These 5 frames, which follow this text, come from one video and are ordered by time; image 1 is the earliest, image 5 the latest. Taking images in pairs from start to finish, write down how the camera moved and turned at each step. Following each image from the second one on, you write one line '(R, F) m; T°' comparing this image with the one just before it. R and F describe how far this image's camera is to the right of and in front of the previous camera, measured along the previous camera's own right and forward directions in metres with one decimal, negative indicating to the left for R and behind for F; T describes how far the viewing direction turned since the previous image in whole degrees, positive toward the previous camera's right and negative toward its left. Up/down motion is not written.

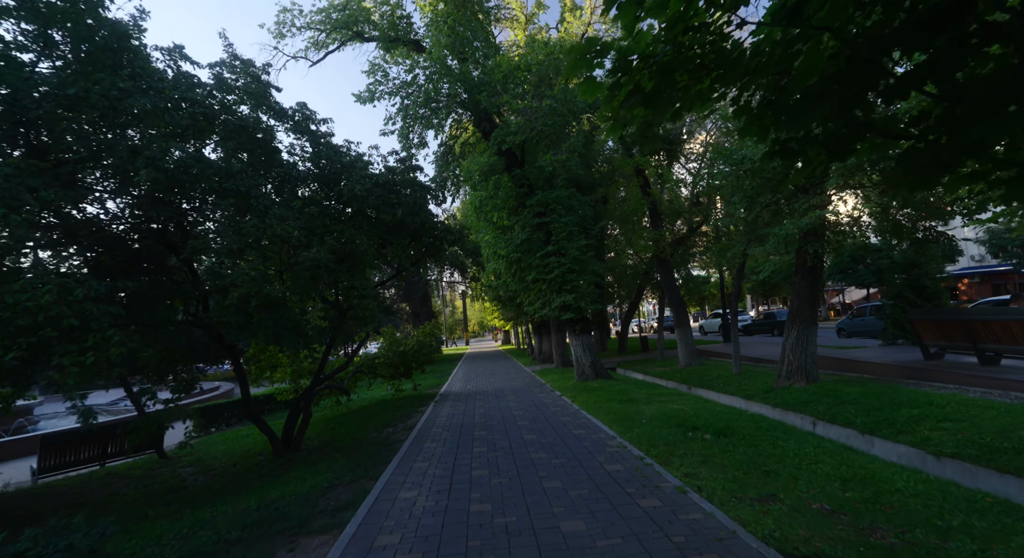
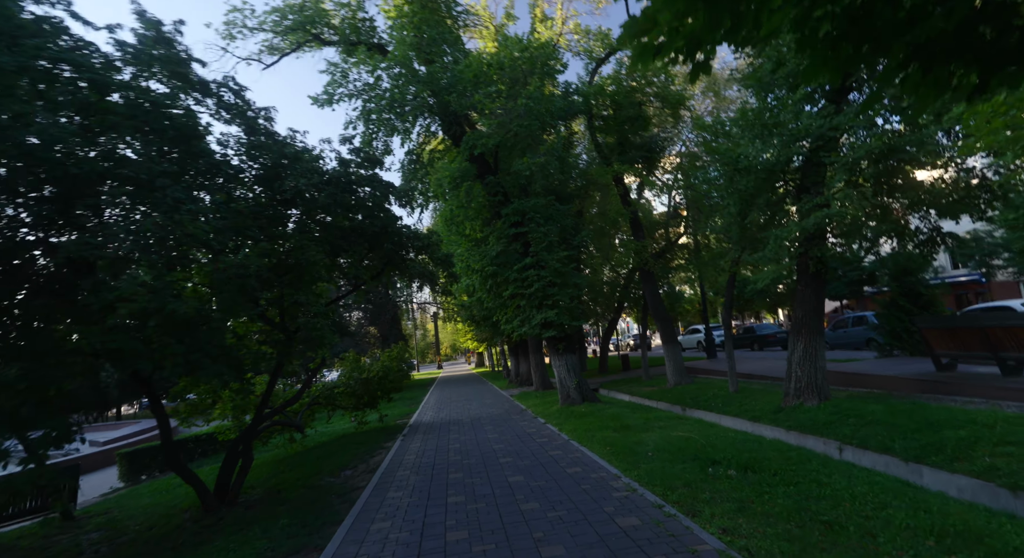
(-0.1, +1.3) m; +3°
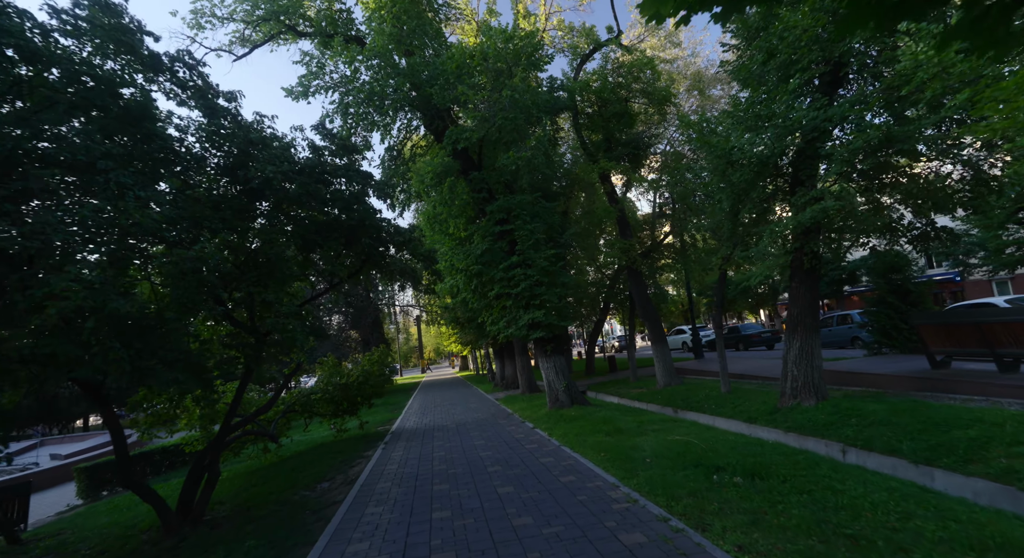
(-0.1, +0.5) m; +2°
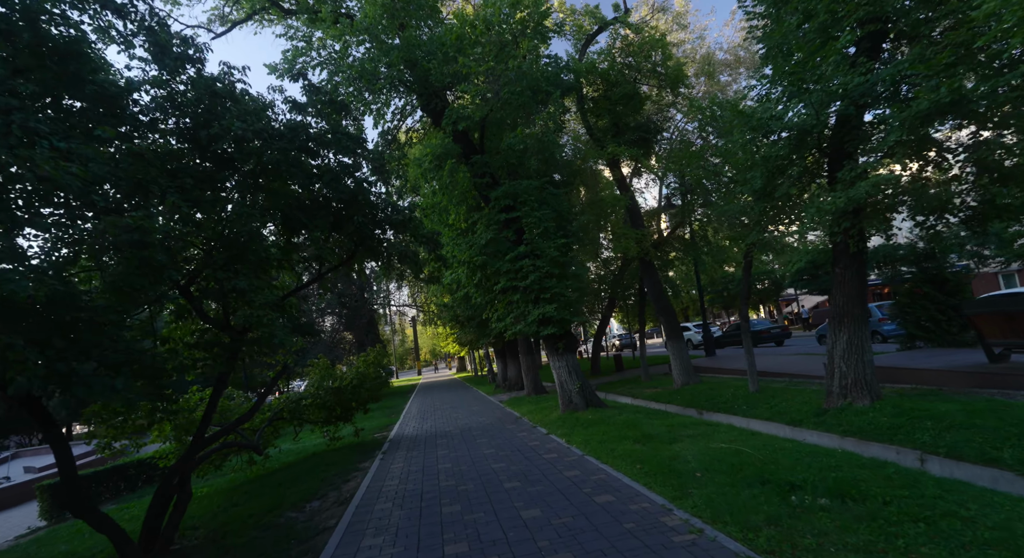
(-0.3, +1.1) m; +1°
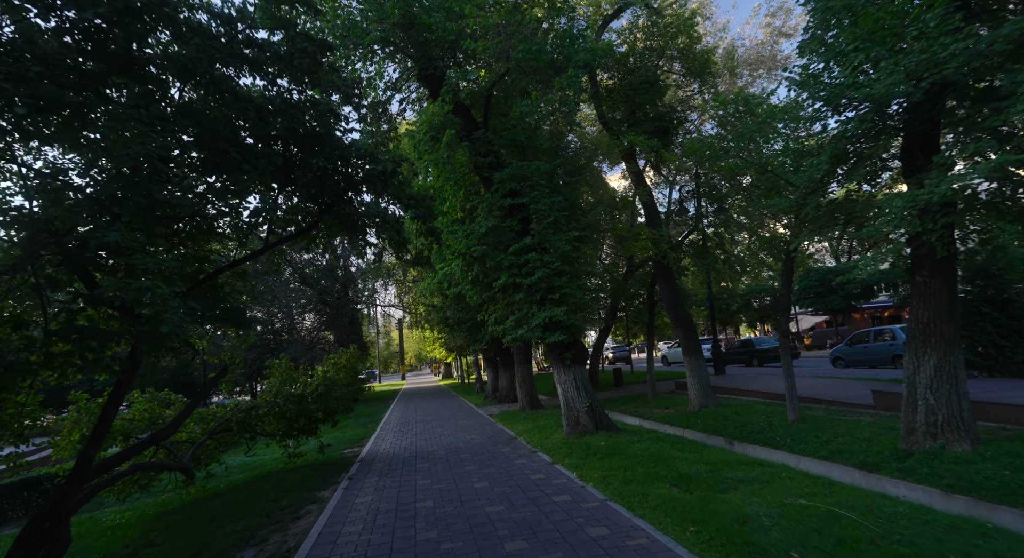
(-0.2, +1.8) m; +1°
